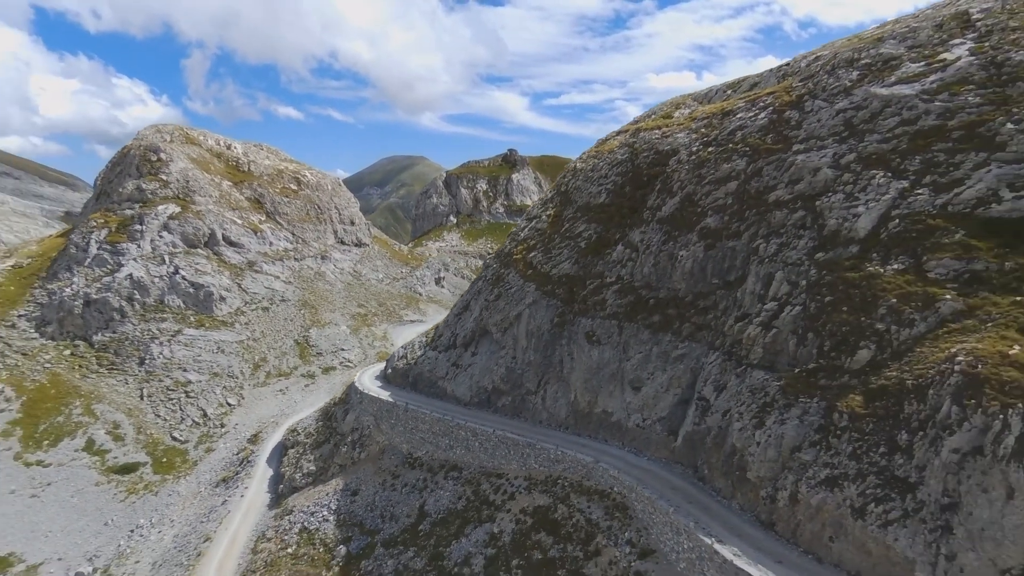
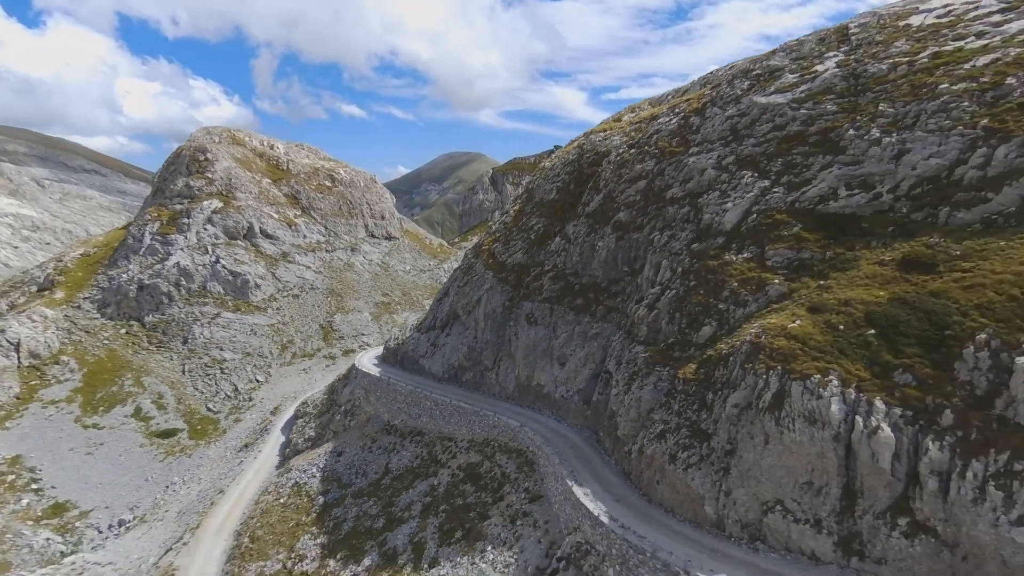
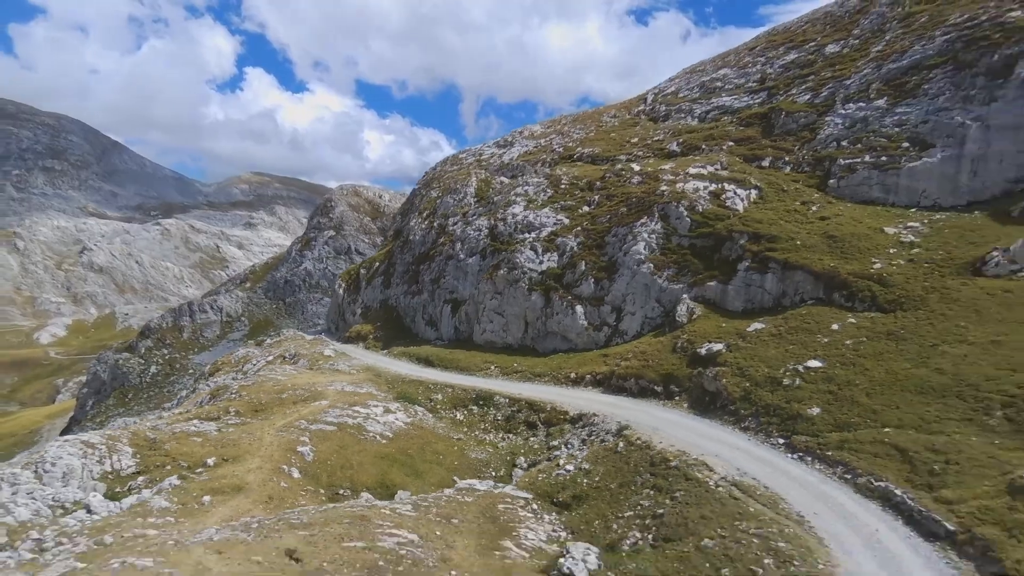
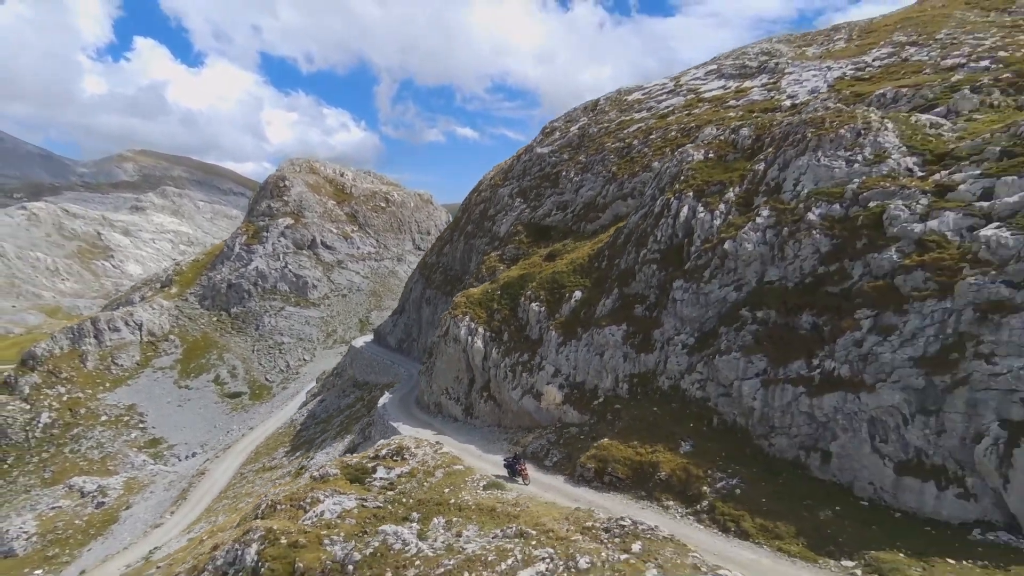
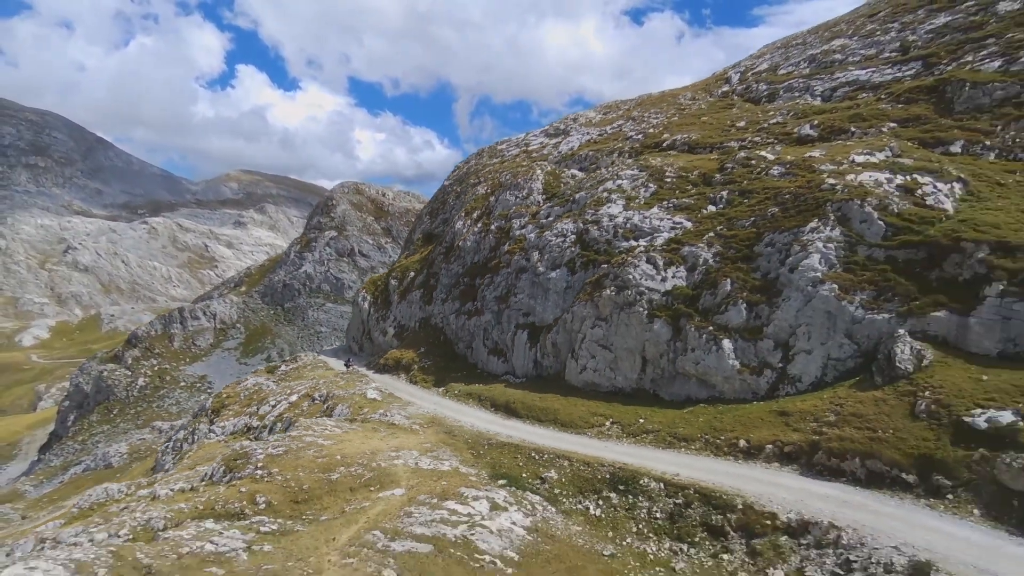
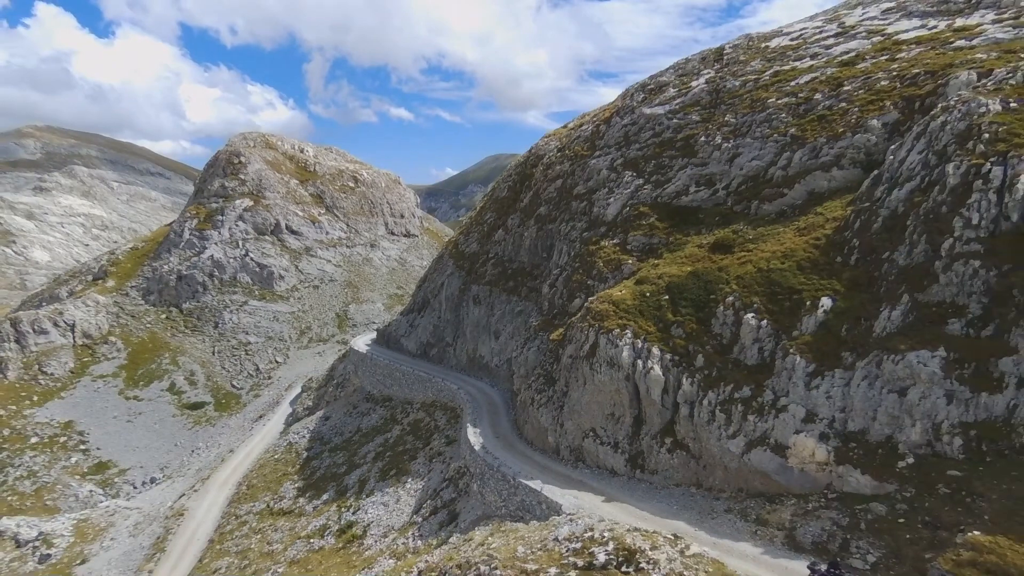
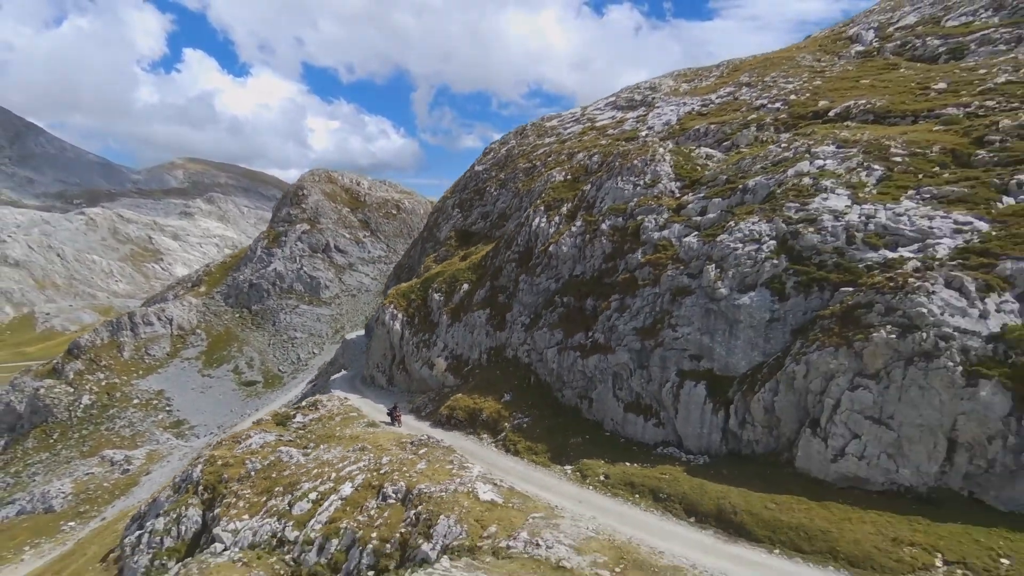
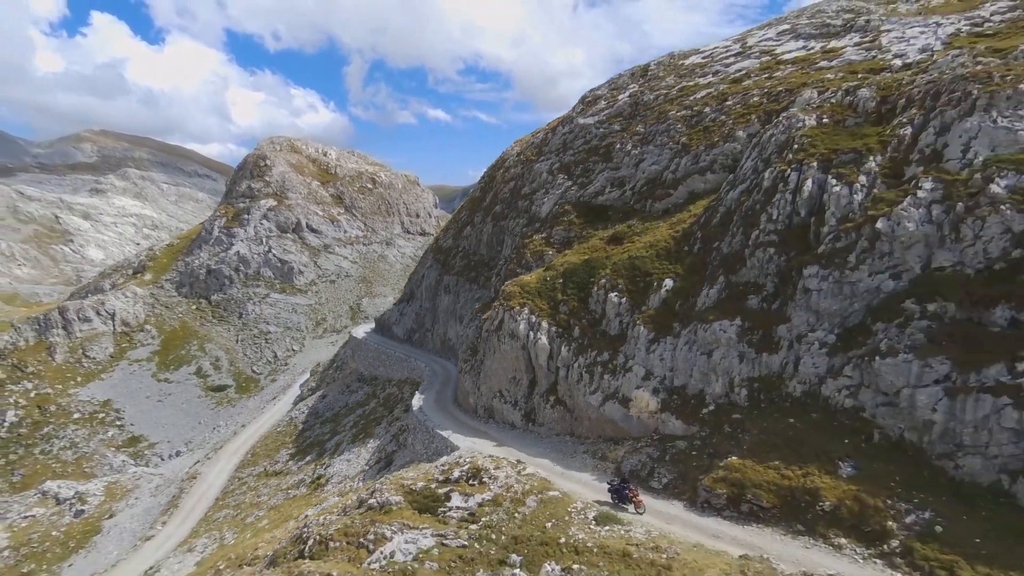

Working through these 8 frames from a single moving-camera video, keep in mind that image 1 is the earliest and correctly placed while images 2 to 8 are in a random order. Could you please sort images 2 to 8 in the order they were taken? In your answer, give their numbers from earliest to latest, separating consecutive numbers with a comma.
2, 6, 8, 4, 7, 5, 3
